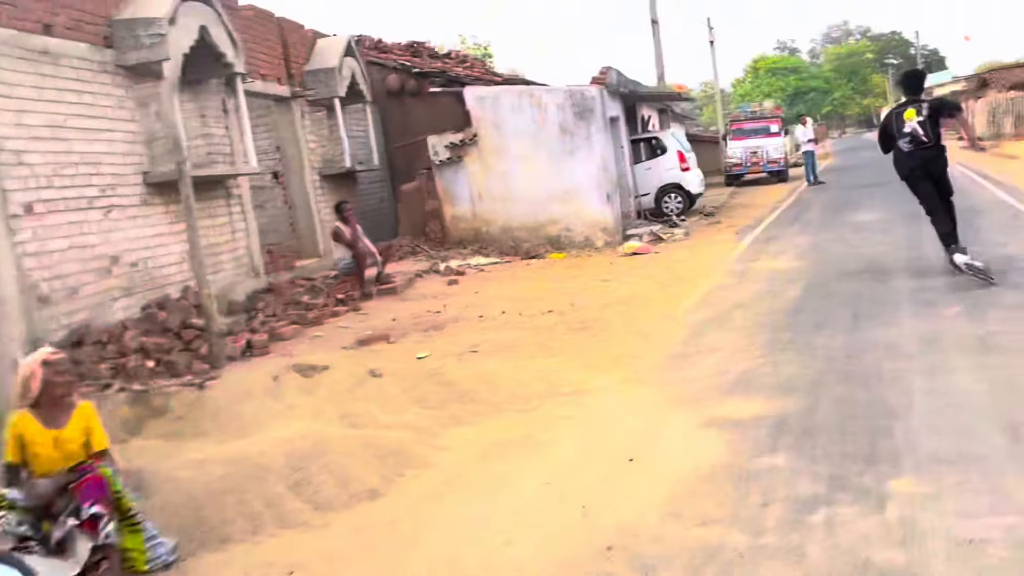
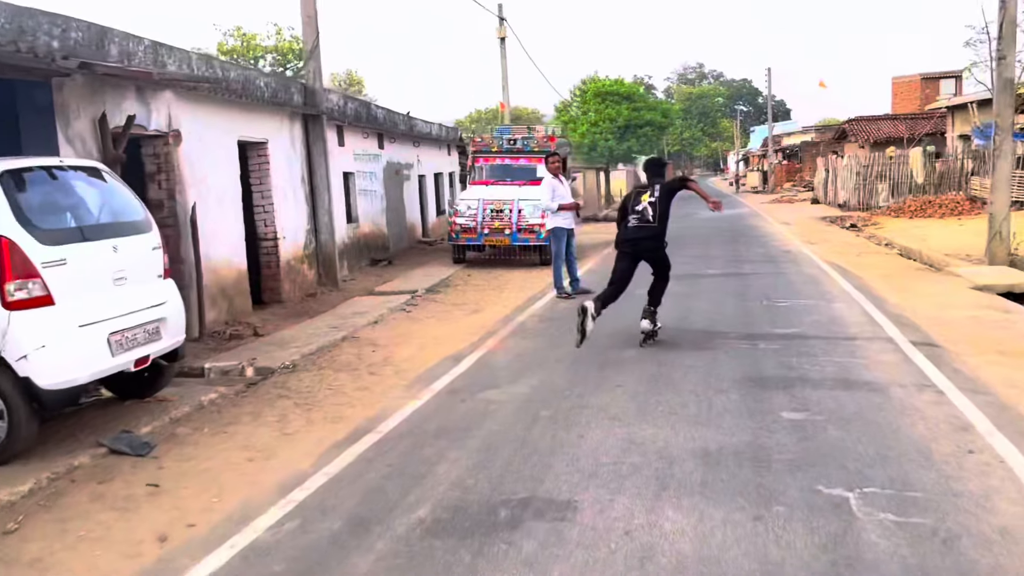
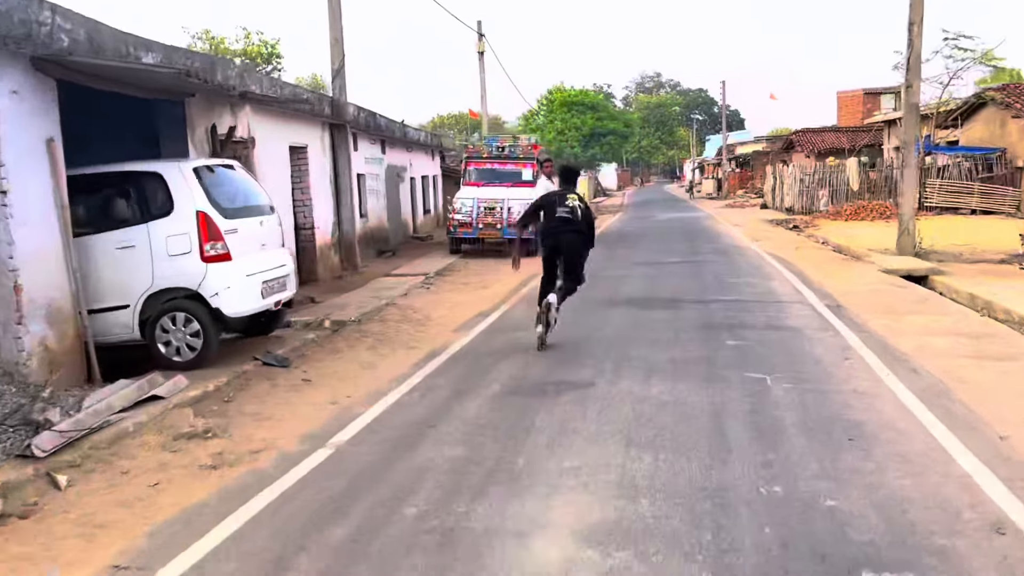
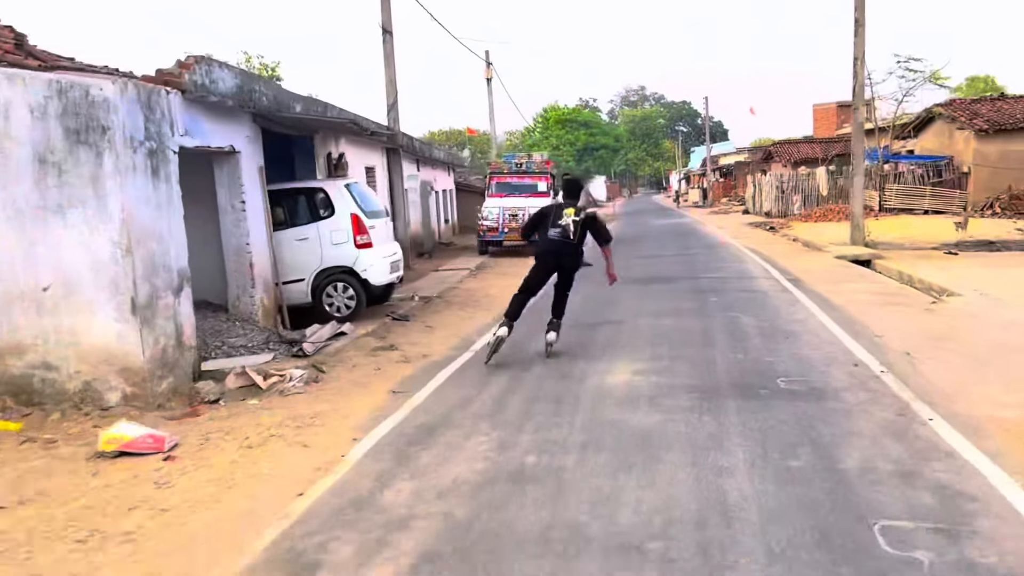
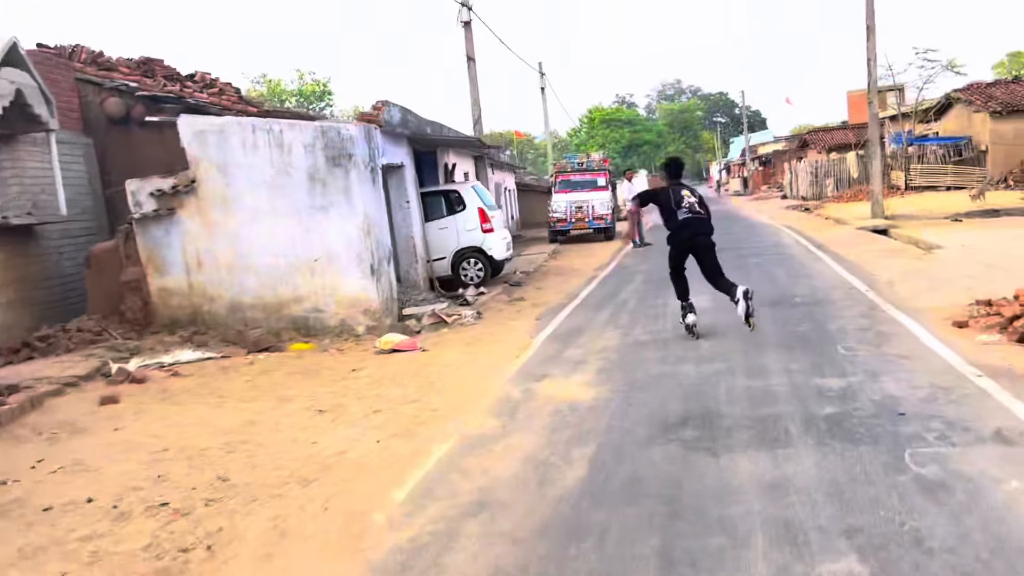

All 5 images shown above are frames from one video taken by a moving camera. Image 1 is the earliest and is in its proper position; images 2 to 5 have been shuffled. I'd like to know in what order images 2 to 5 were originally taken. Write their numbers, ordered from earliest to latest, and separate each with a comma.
5, 4, 3, 2
